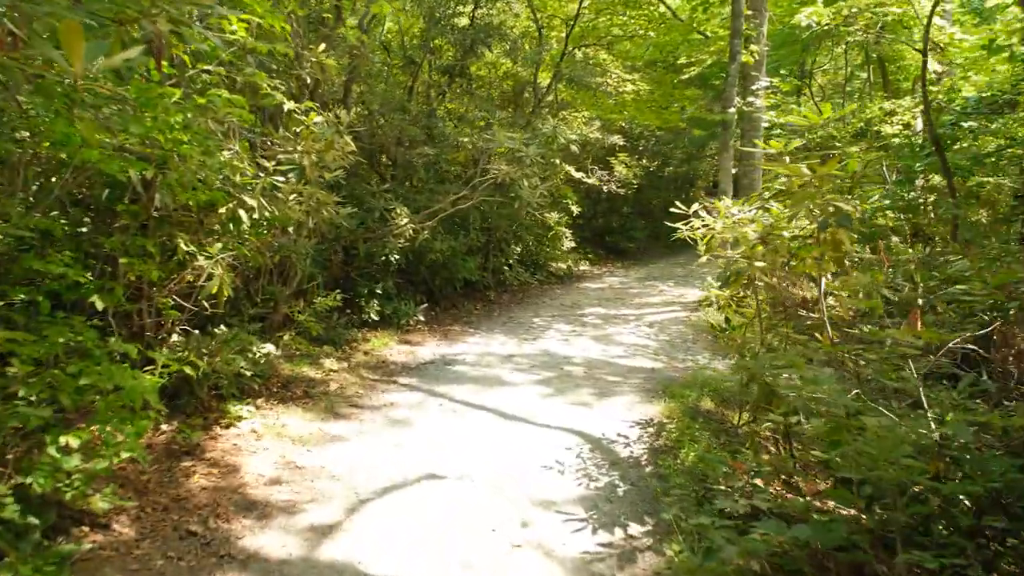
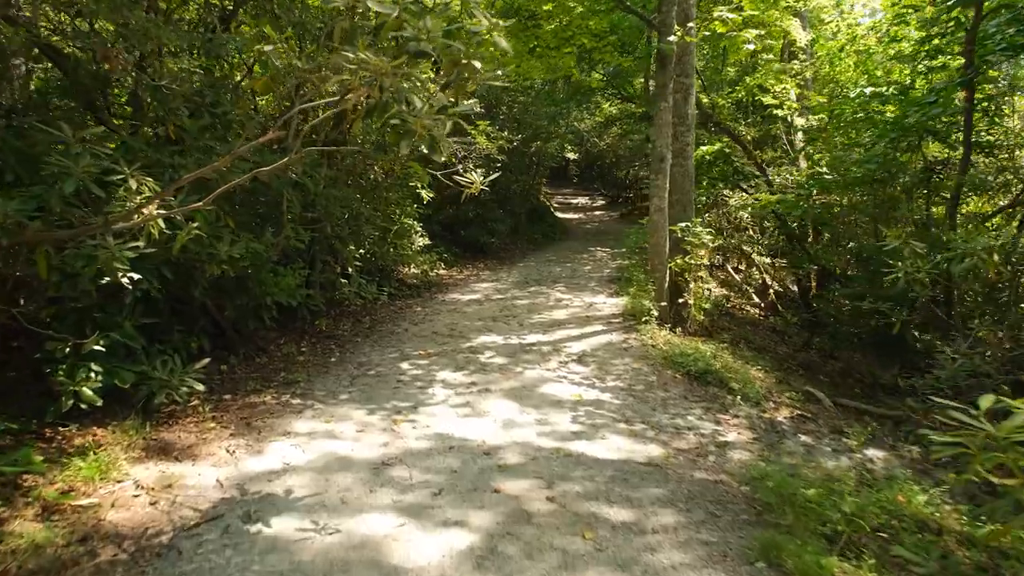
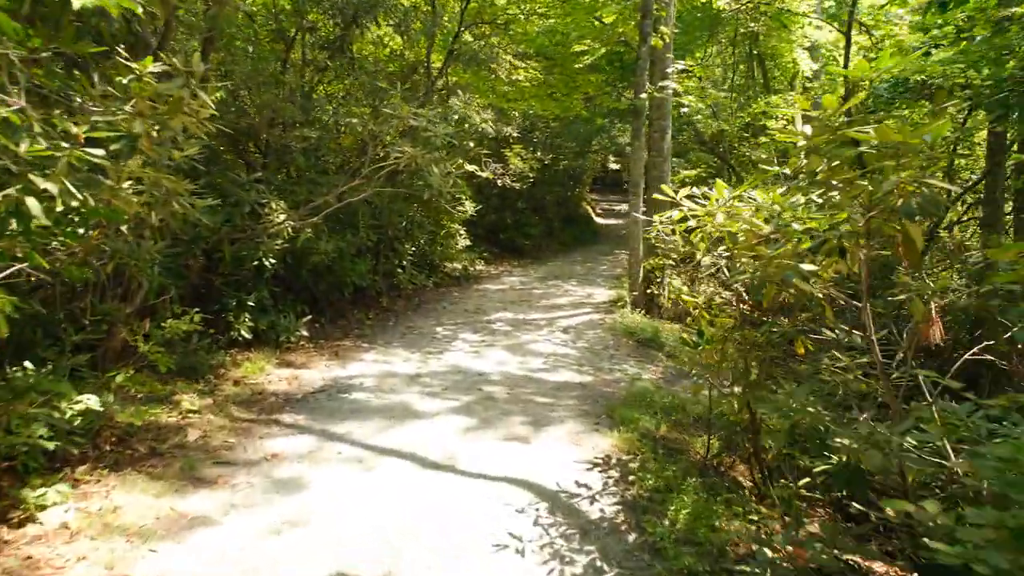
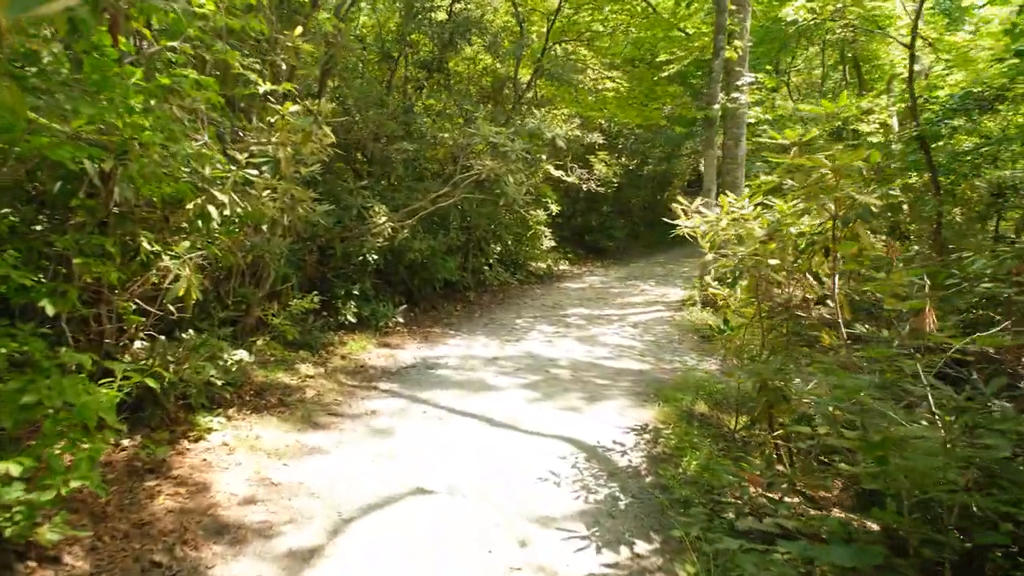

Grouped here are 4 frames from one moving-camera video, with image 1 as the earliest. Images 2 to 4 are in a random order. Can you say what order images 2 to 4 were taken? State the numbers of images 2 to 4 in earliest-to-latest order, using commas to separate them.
4, 3, 2
